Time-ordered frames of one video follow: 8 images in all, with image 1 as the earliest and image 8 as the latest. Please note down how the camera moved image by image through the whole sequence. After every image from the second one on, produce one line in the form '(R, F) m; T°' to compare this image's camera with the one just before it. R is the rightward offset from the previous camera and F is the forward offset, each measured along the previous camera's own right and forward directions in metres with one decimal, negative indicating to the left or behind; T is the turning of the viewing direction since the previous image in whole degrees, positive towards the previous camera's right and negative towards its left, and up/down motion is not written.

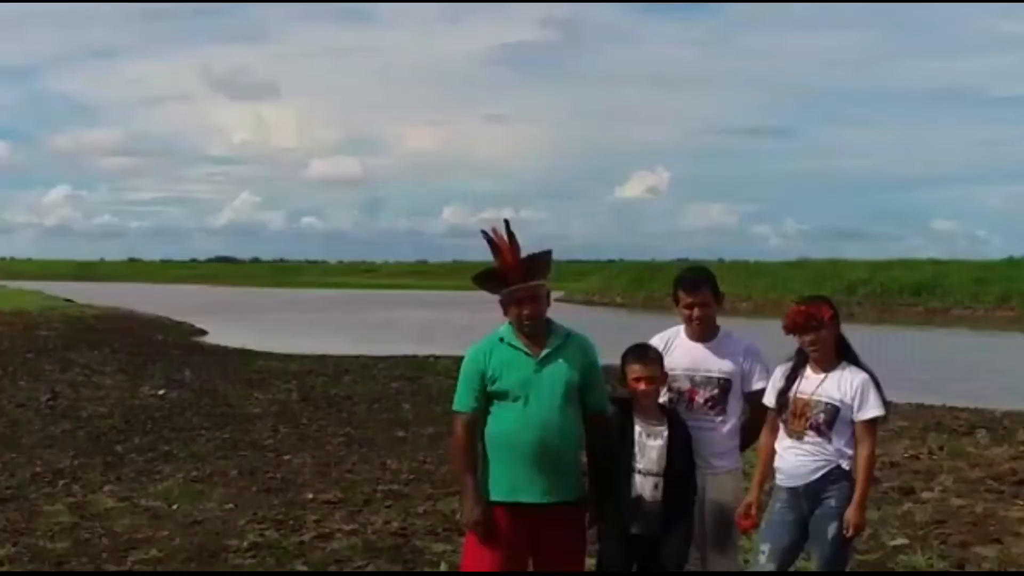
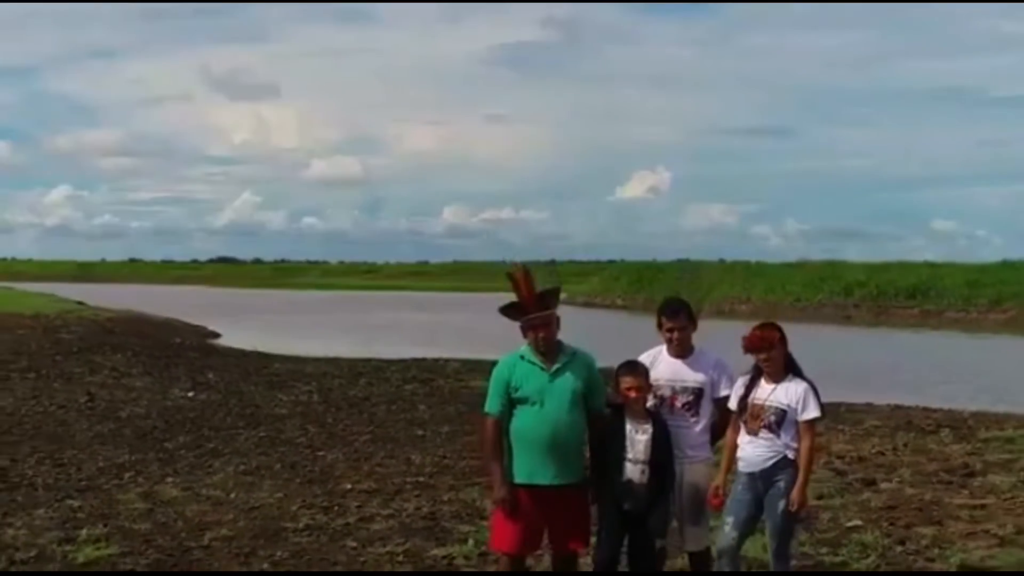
(-0.1, -1.1) m; 0°
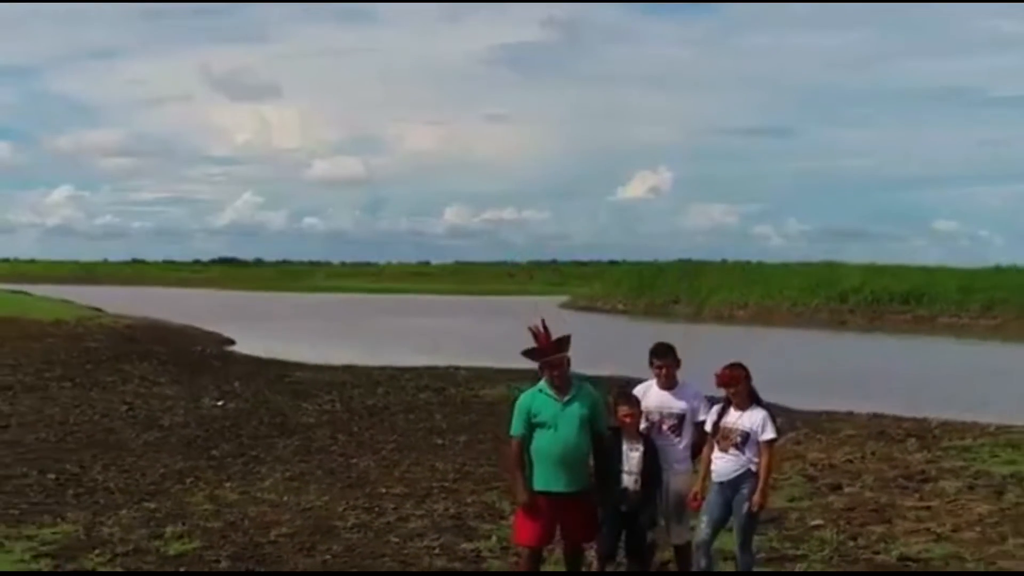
(-0.1, -1.3) m; 0°
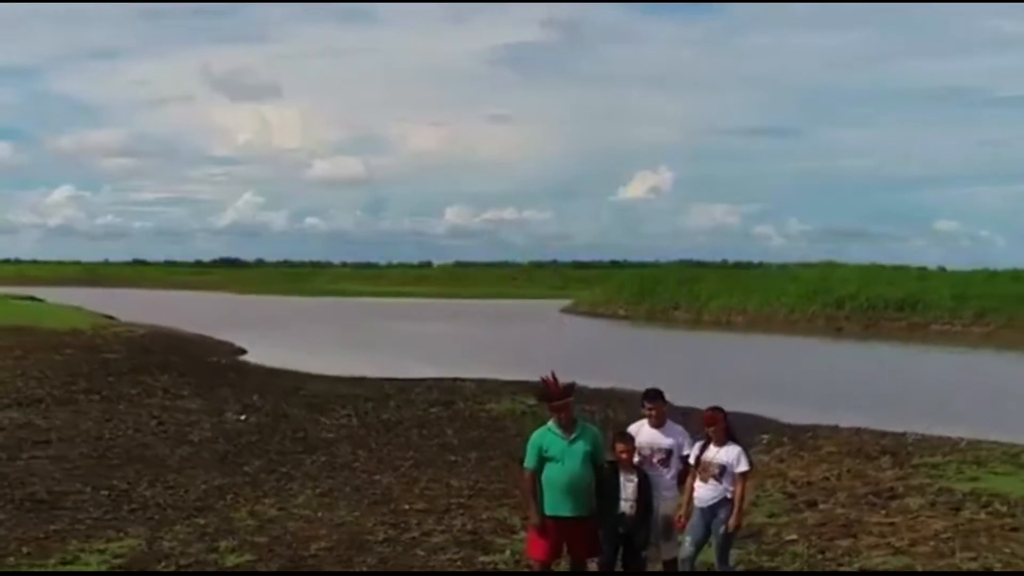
(-0.1, -1.1) m; 0°
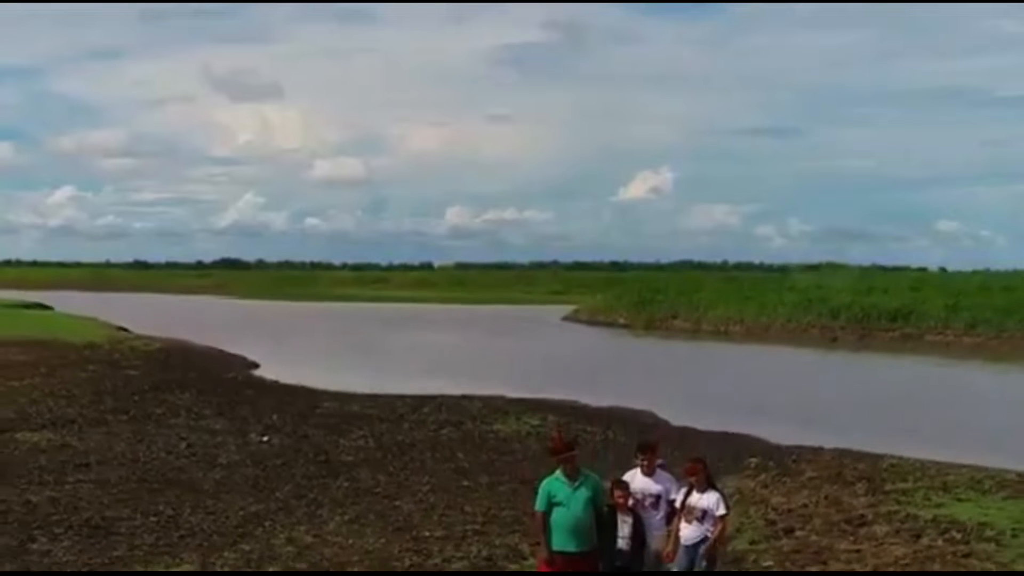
(-0.1, -1.3) m; 0°
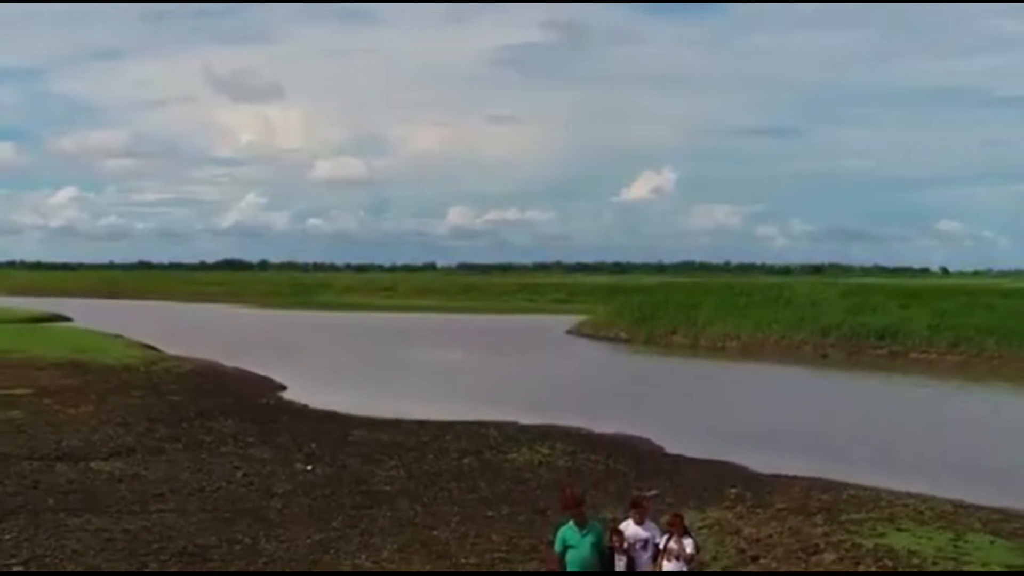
(-0.2, -3.0) m; 0°
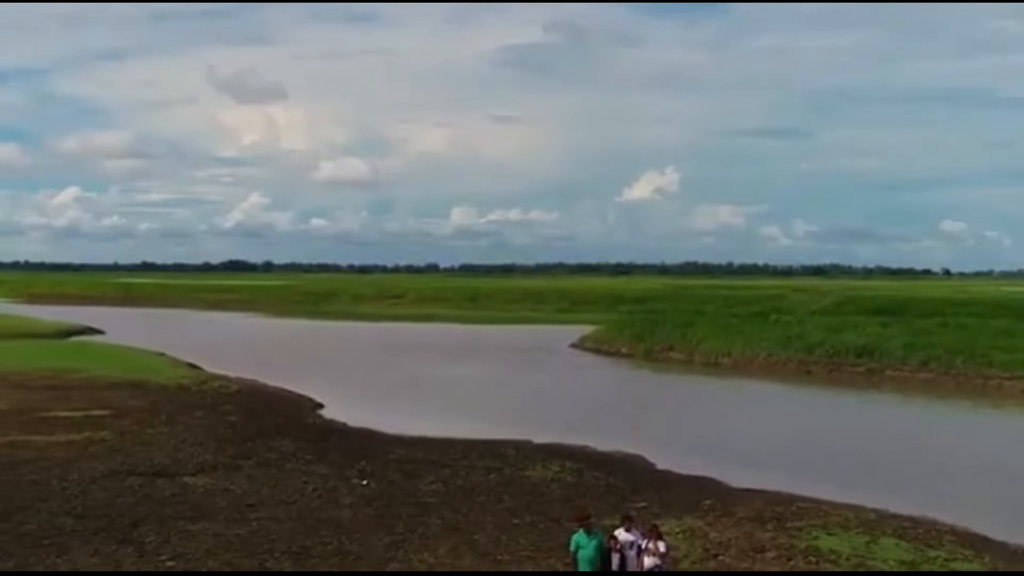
(-0.3, -5.4) m; 0°
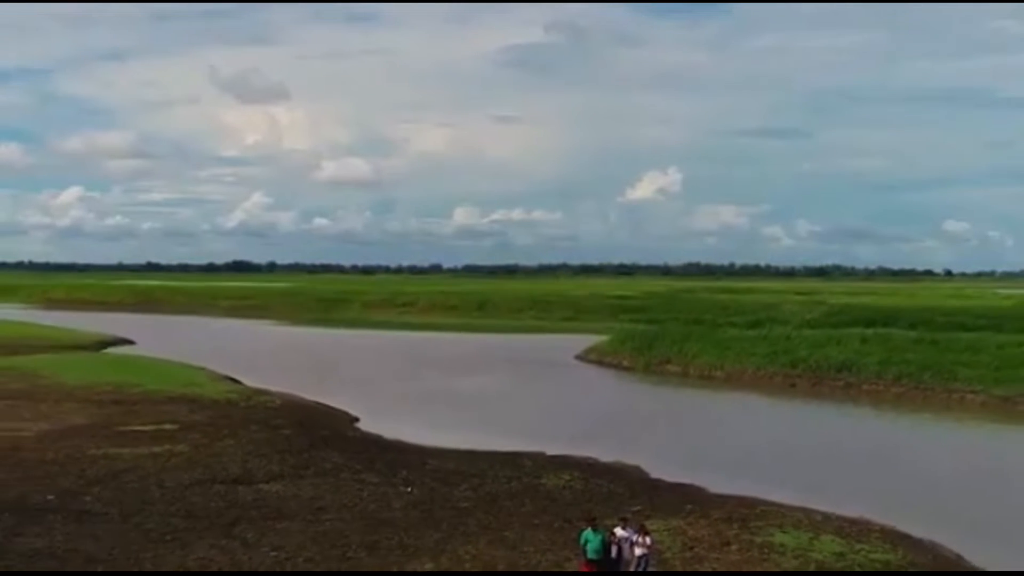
(-0.4, -6.2) m; 0°
